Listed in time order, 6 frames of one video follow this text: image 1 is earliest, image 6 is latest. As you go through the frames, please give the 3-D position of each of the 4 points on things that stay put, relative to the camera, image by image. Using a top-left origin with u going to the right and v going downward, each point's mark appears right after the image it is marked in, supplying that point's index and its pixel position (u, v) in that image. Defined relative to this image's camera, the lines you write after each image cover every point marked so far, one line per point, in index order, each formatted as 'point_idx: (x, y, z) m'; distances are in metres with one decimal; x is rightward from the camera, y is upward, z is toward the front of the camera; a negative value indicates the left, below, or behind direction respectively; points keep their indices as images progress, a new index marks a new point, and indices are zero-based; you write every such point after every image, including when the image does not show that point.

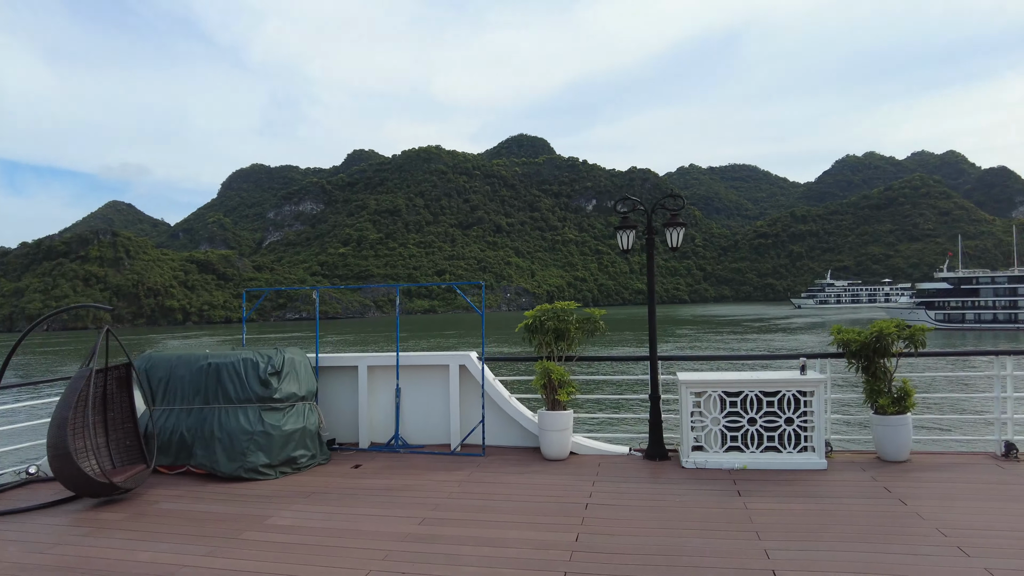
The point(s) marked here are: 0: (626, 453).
0: (+0.7, -1.0, +4.1) m
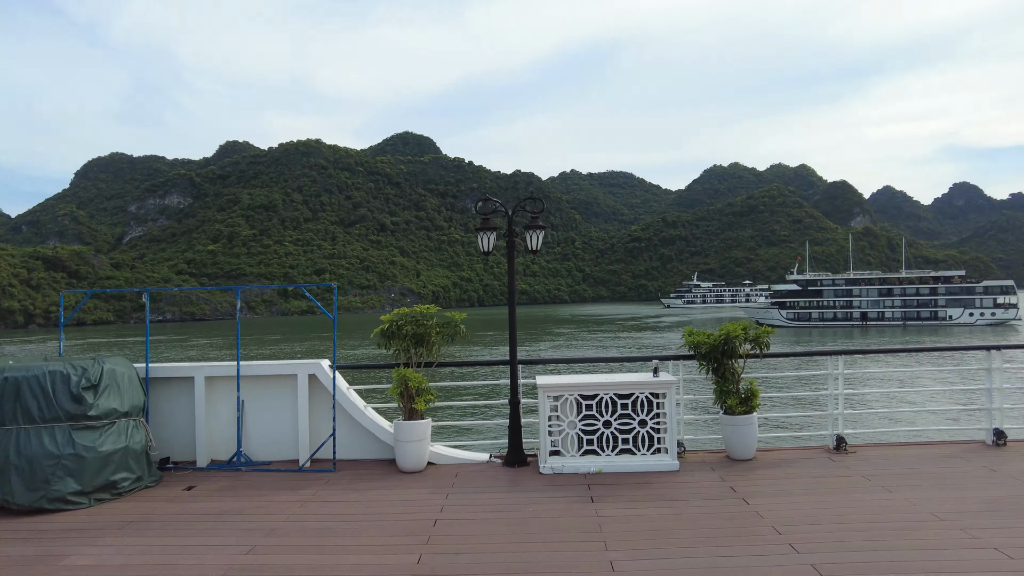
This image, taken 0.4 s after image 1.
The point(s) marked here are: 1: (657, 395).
0: (-0.2, -1.0, +3.9) m
1: (+0.8, -0.6, +3.6) m
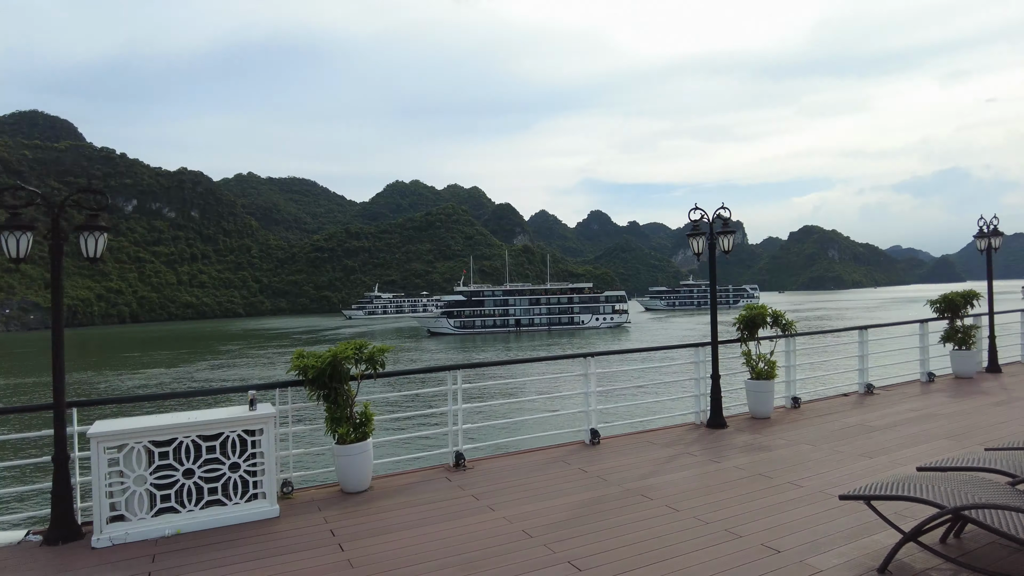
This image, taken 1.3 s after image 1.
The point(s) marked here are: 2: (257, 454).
0: (-2.2, -1.1, +2.9) m
1: (-1.2, -0.7, +3.0) m
2: (-1.2, -0.8, +3.1) m
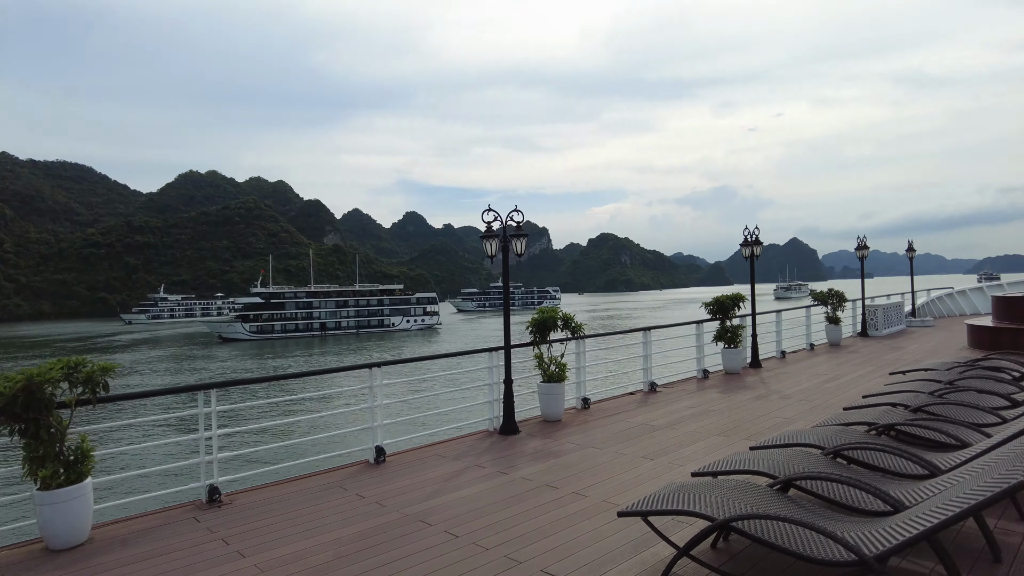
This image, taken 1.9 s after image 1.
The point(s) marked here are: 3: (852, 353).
0: (-3.0, -1.1, +1.9) m
1: (-2.1, -0.7, +2.2) m
2: (-2.1, -0.8, +2.3) m
3: (+4.4, -0.8, +8.5) m
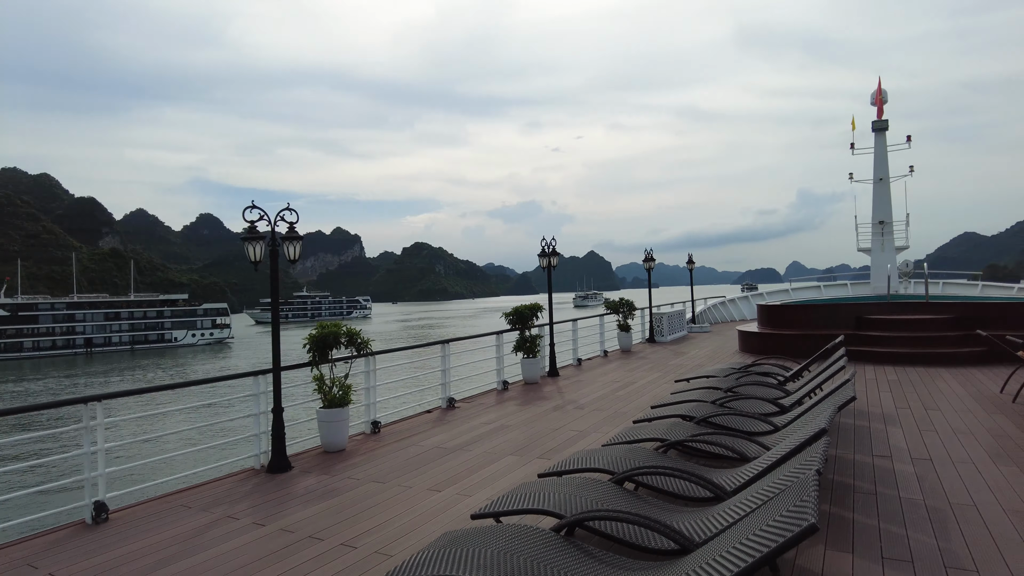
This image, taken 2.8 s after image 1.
0: (-3.5, -1.2, +0.5) m
1: (-2.7, -0.7, +1.1) m
2: (-2.7, -0.8, +1.1) m
3: (+1.8, -1.0, +9.0) m
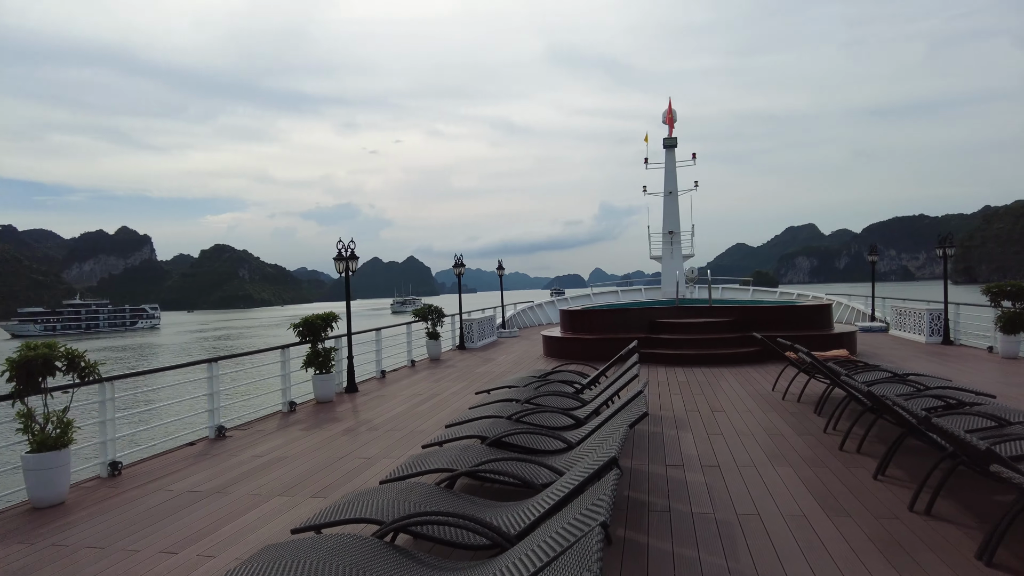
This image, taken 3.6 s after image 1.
0: (-3.6, -1.2, -1.0) m
1: (-3.0, -0.7, -0.1) m
2: (-3.0, -0.8, -0.1) m
3: (-0.8, -1.1, +8.7) m
